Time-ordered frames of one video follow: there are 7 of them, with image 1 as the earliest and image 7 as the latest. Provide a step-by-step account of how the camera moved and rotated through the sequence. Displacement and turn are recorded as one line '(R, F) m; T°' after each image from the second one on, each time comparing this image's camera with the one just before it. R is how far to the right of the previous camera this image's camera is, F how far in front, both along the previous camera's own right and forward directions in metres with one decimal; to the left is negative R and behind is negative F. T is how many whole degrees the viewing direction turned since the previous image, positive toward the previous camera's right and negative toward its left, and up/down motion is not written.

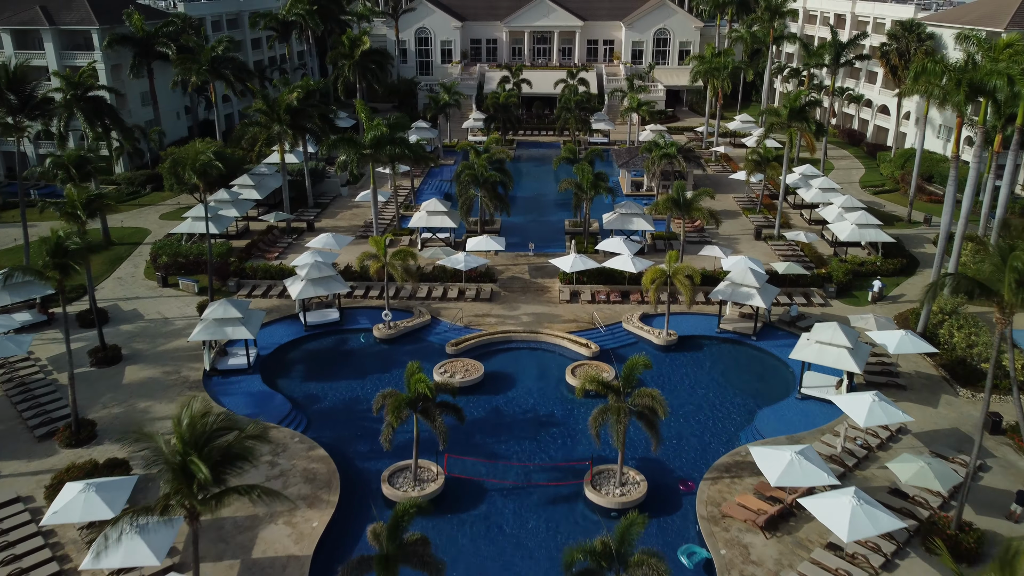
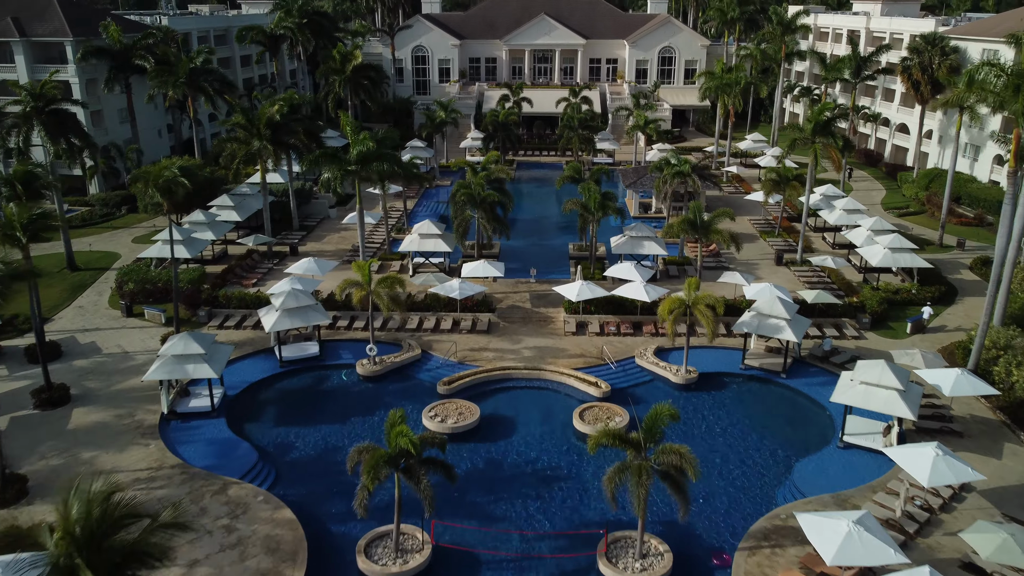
(0.0, +3.8) m; 0°
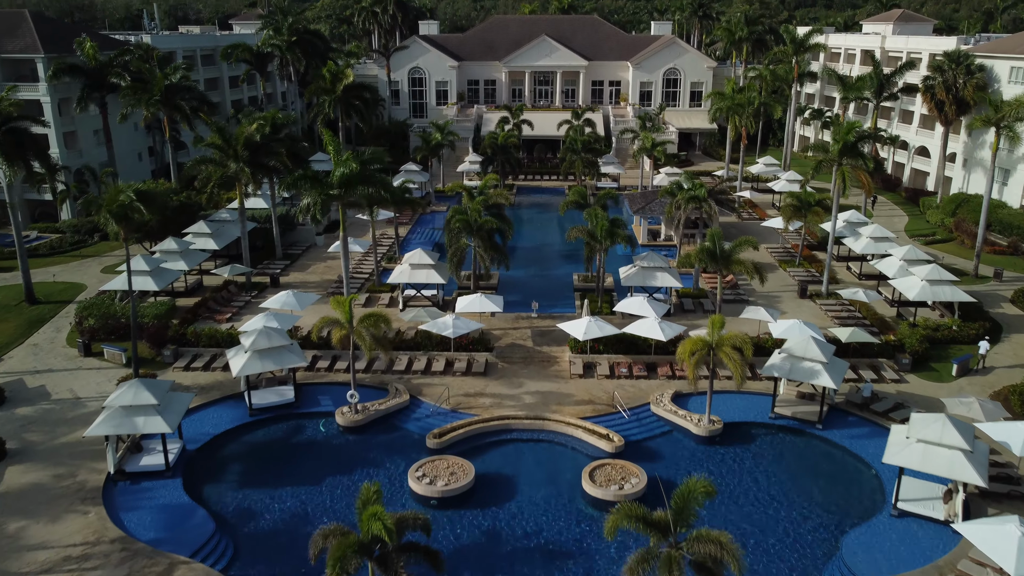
(0.0, +3.6) m; 0°
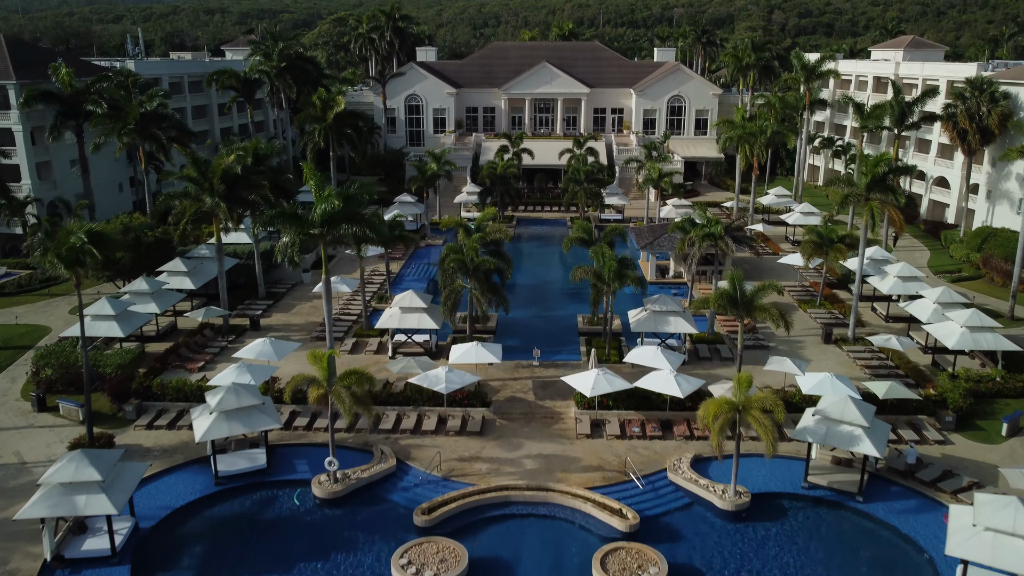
(0.0, +3.1) m; 0°
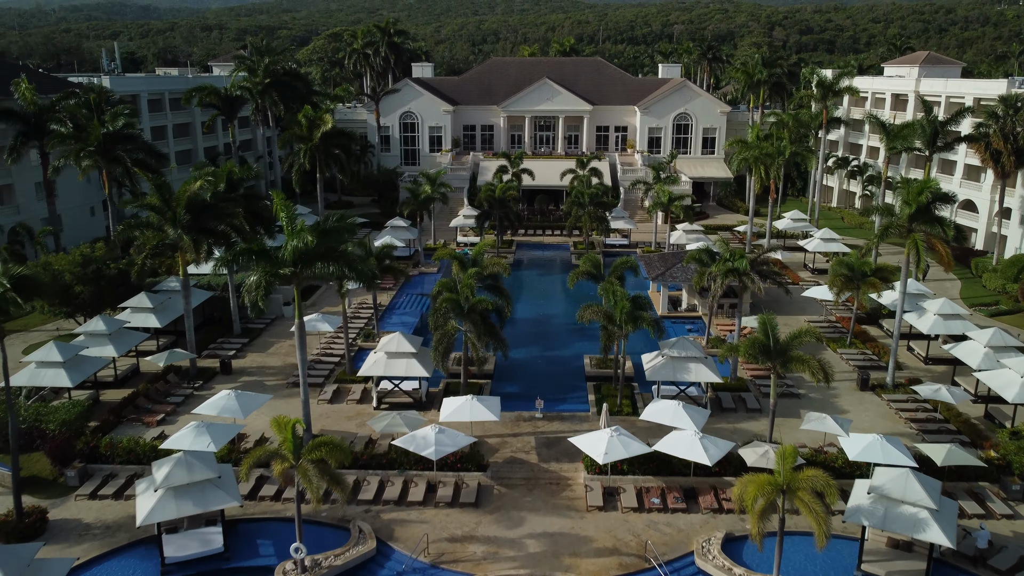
(0.0, +3.8) m; 0°
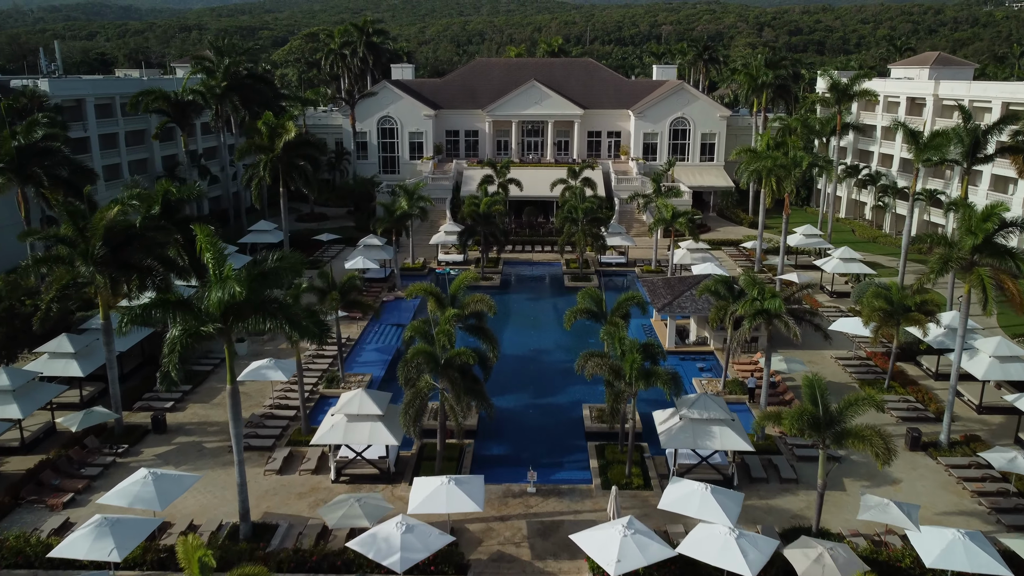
(0.0, +5.2) m; +1°
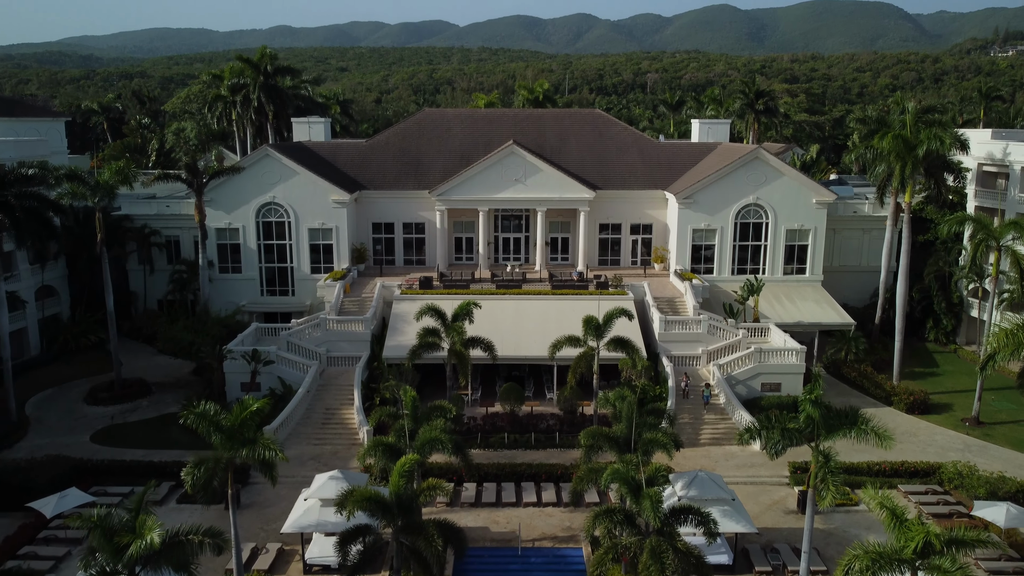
(+0.4, +29.6) m; +2°
